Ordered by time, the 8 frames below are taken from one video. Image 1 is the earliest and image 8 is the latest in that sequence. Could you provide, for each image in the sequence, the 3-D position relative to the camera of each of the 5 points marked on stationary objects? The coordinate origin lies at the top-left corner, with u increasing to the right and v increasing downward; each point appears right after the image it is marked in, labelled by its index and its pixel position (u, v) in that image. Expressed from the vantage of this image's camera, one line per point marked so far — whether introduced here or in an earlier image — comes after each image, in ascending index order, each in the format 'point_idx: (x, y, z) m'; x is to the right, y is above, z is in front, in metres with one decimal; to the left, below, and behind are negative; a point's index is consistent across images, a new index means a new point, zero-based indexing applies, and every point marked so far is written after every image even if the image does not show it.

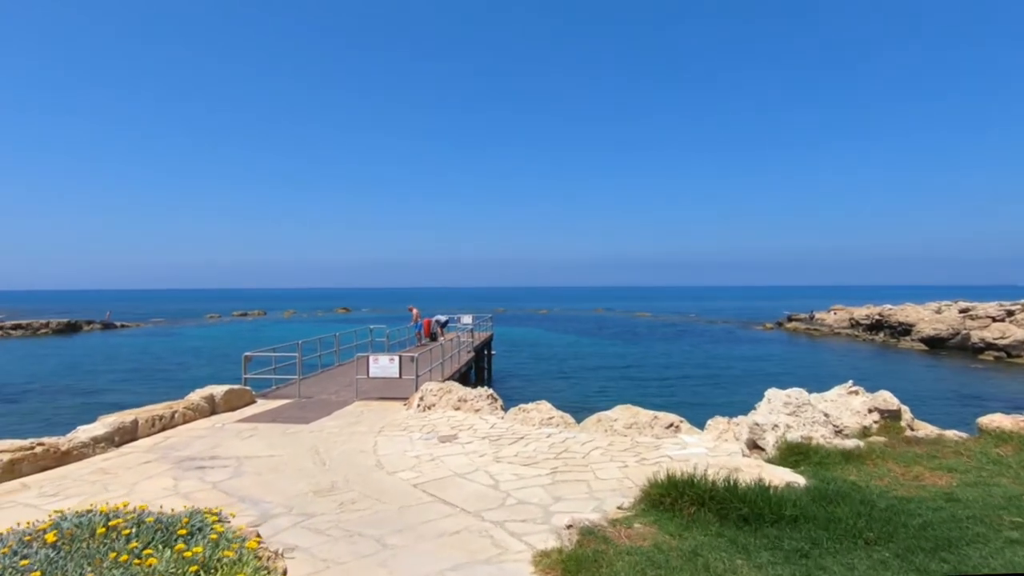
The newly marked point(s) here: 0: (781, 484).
0: (+1.9, -1.4, +4.2) m
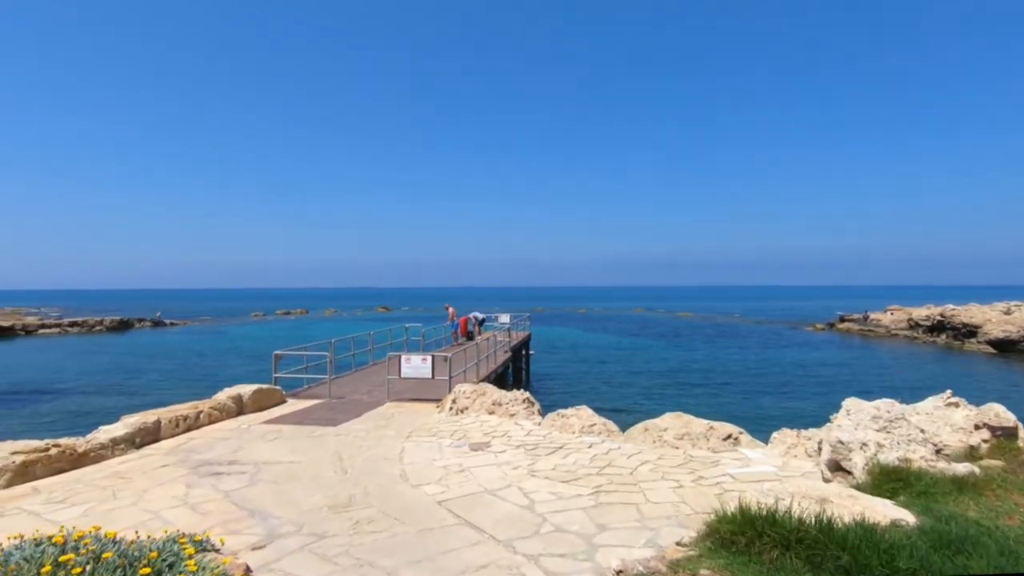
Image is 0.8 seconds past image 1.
0: (+2.1, -1.3, +3.4) m
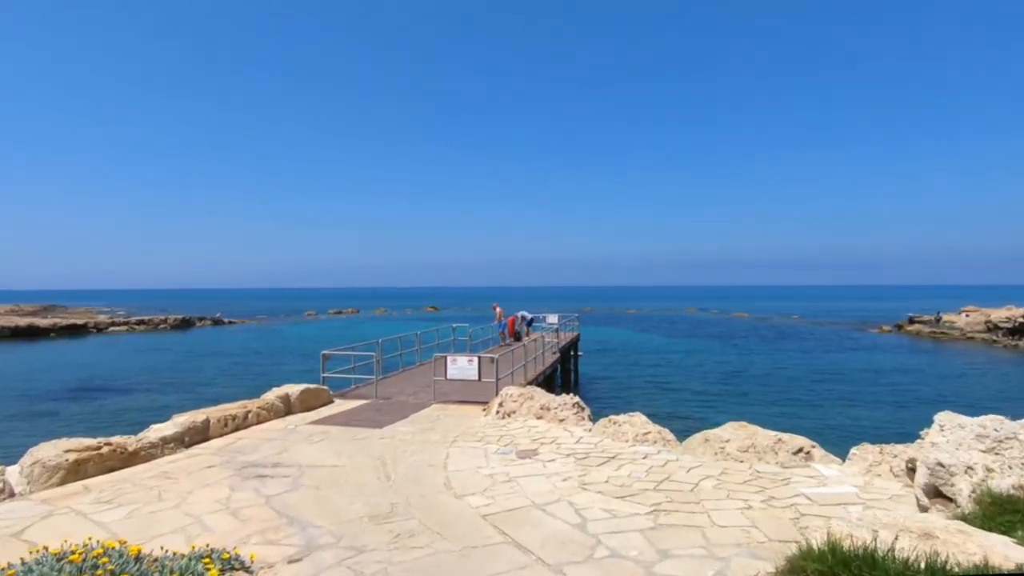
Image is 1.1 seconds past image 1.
0: (+2.3, -1.3, +2.8) m
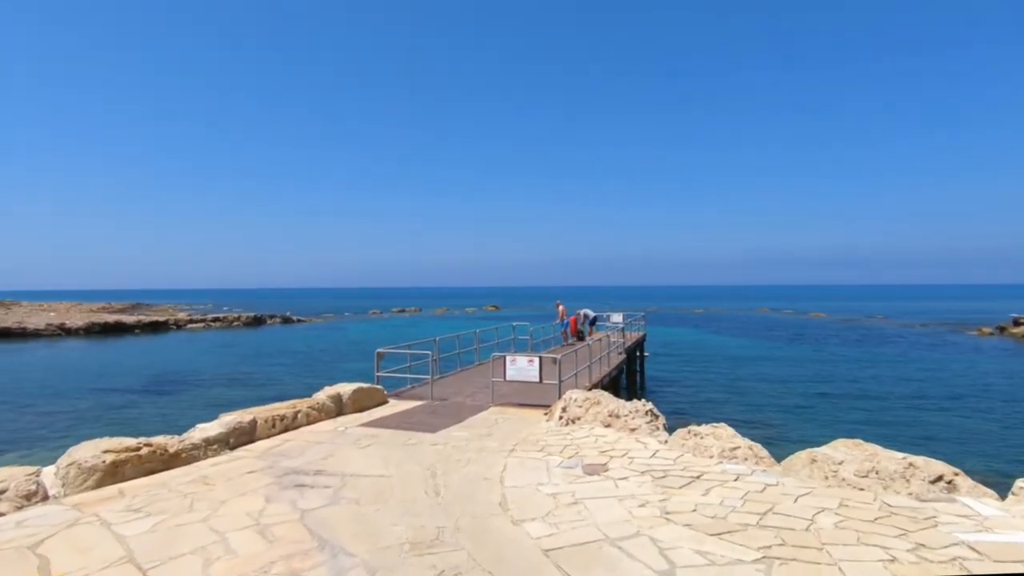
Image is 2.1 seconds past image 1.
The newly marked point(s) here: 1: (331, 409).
0: (+2.6, -1.2, +1.7) m
1: (-3.2, -2.1, +10.5) m
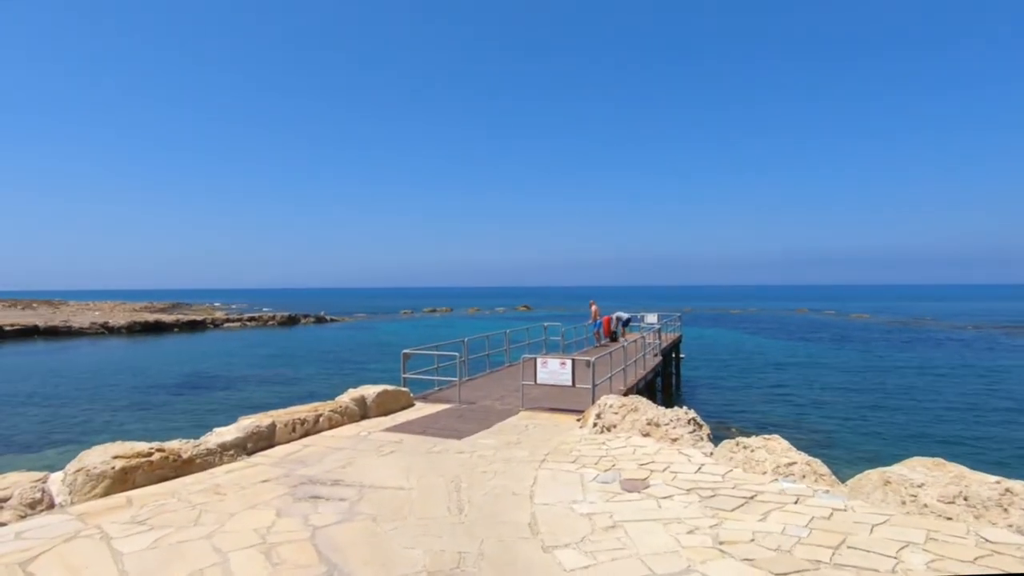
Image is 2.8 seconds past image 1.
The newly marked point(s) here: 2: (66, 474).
0: (+2.6, -1.2, +1.0) m
1: (-2.7, -2.1, +10.1) m
2: (-4.6, -1.9, +6.3) m
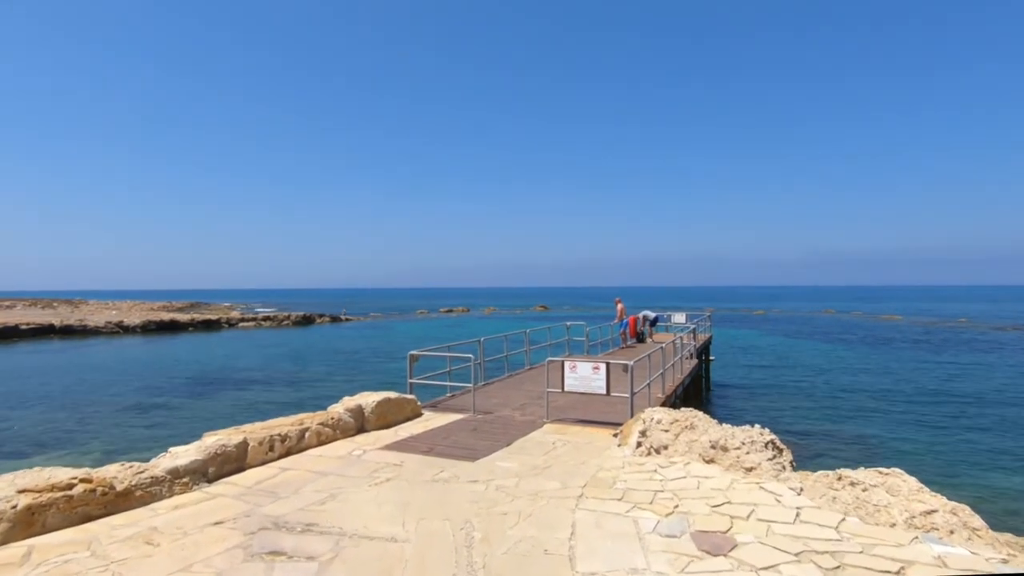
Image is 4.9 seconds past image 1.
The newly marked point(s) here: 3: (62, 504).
0: (+2.7, -1.0, -0.7) m
1: (-2.3, -1.9, +8.5) m
2: (-4.4, -1.8, +4.7) m
3: (-3.8, -1.8, +5.1) m
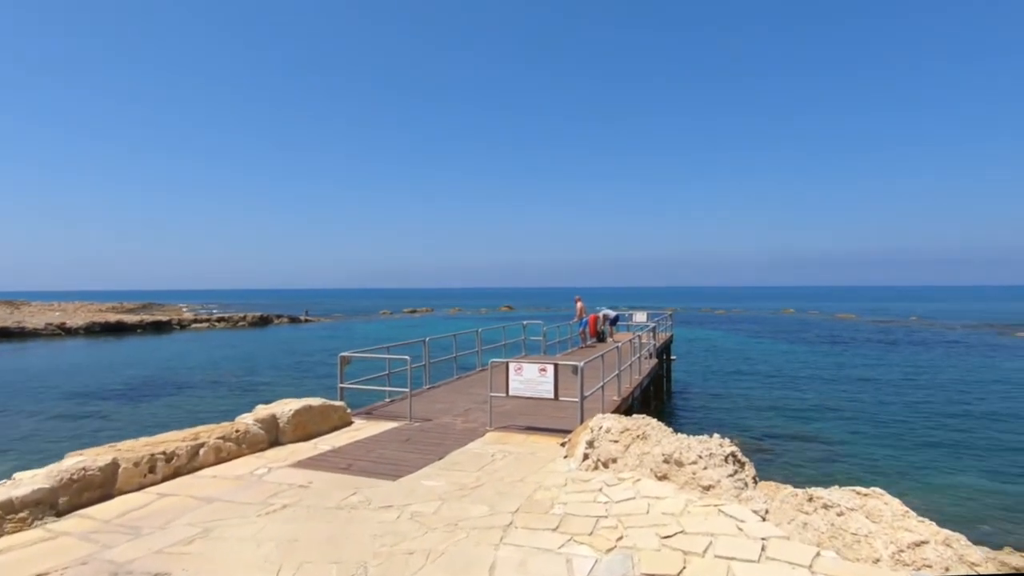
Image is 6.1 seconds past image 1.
0: (+2.4, -0.9, -1.6) m
1: (-3.1, -1.8, +7.4) m
2: (-5.0, -1.7, +3.5) m
3: (-4.4, -1.7, +3.9) m
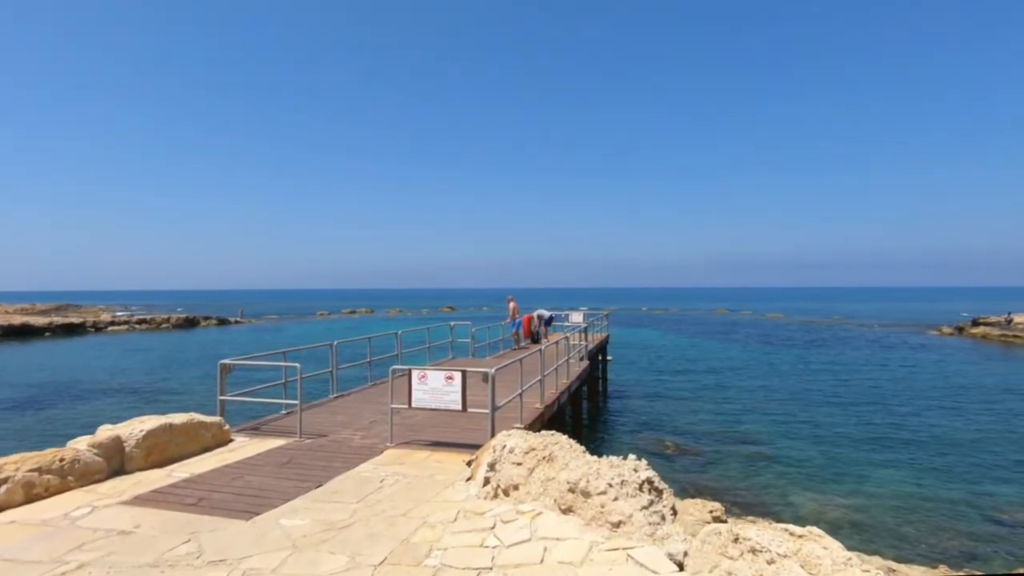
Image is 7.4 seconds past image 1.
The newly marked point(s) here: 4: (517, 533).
0: (+2.1, -0.9, -2.3) m
1: (-4.2, -1.8, +6.0) m
2: (-5.8, -1.6, +2.0) m
3: (-5.2, -1.7, +2.5) m
4: (0.0, -1.7, +4.3) m
